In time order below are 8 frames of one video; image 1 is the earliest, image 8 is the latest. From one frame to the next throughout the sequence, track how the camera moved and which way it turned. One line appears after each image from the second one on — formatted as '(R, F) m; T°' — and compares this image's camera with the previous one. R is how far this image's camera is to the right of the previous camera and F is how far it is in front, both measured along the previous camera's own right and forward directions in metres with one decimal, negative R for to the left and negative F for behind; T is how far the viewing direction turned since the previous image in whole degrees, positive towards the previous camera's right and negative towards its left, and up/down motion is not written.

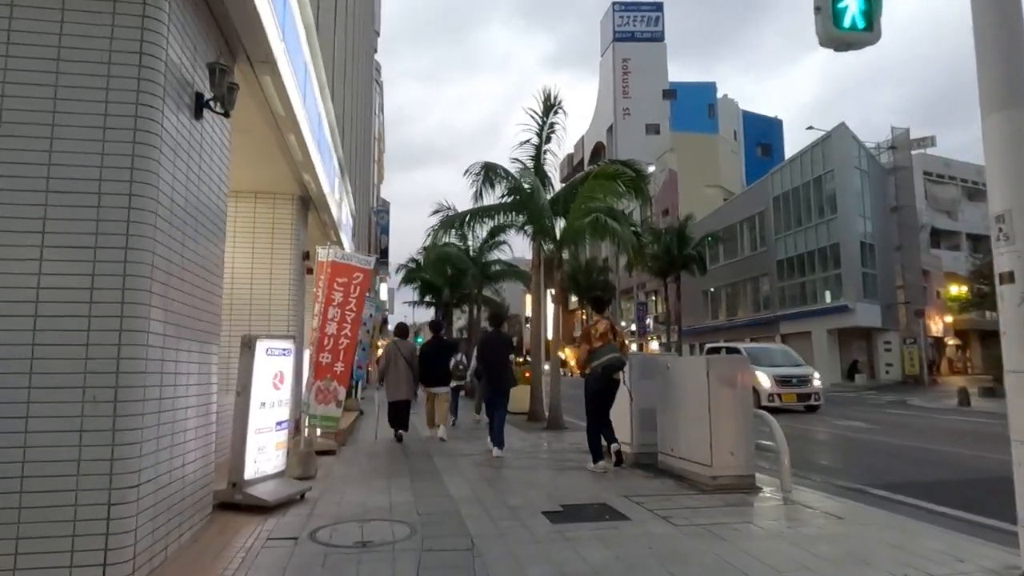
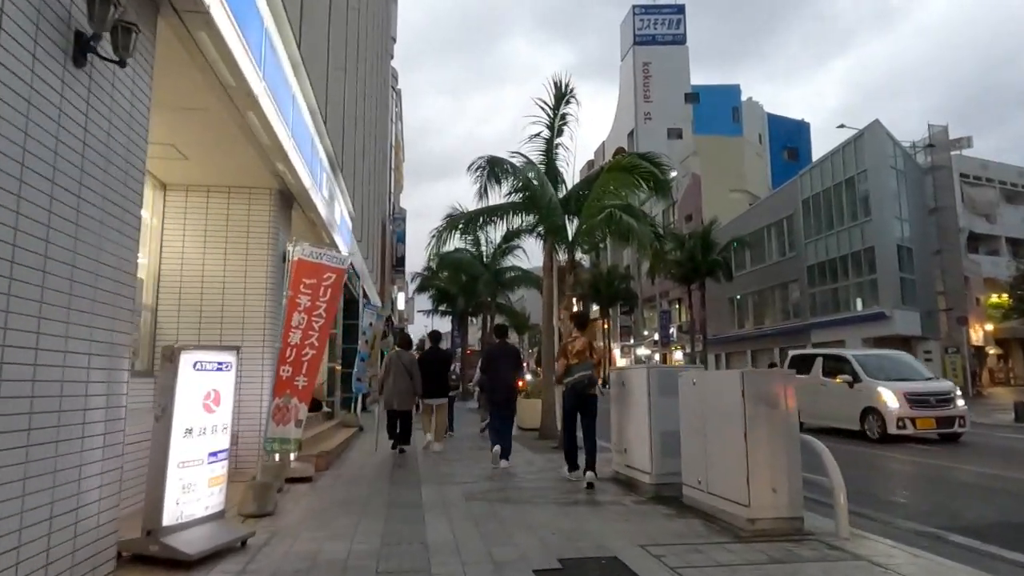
(+0.3, +1.3) m; -2°
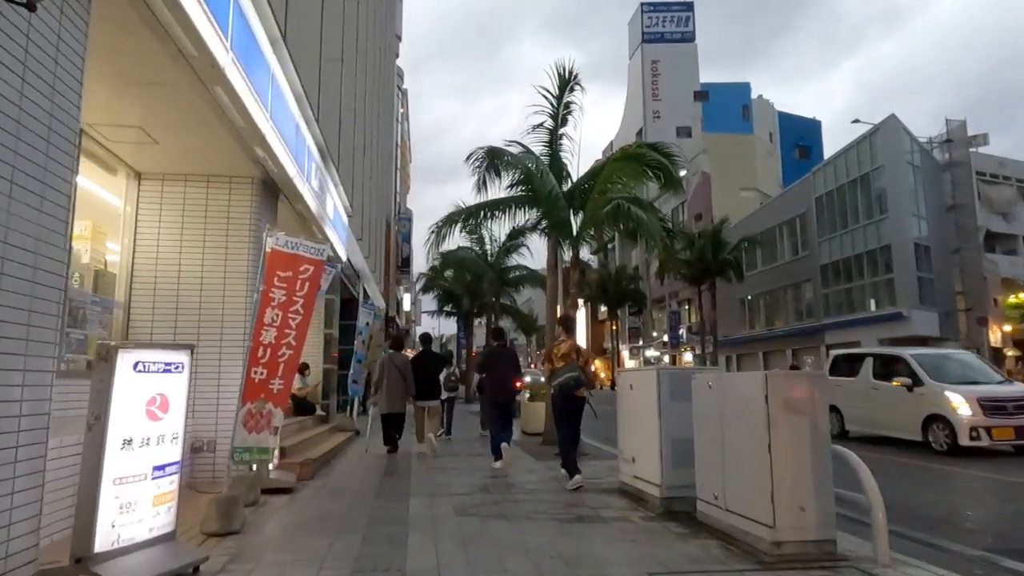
(+0.1, +0.7) m; -1°
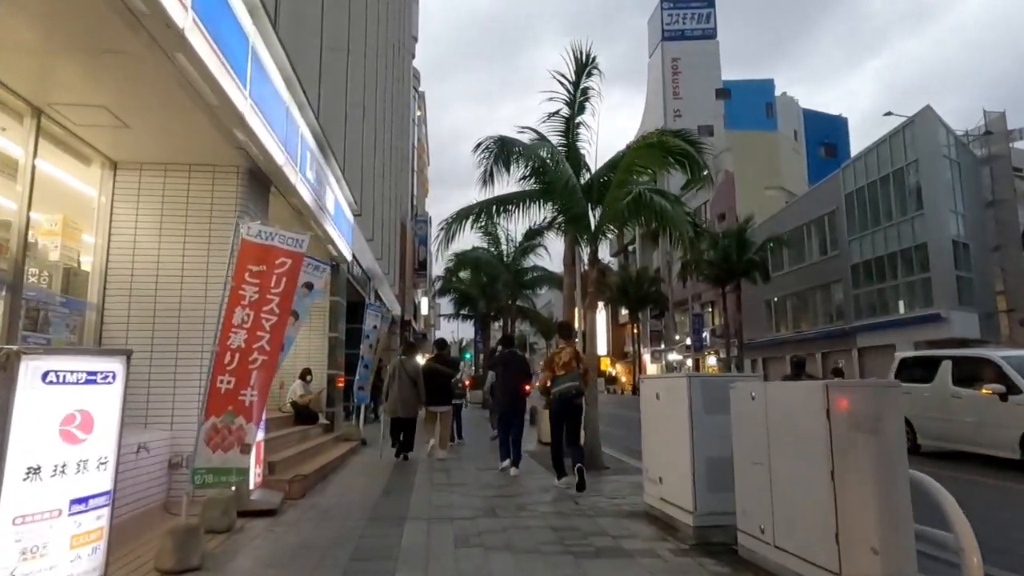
(+0.1, +0.9) m; -2°
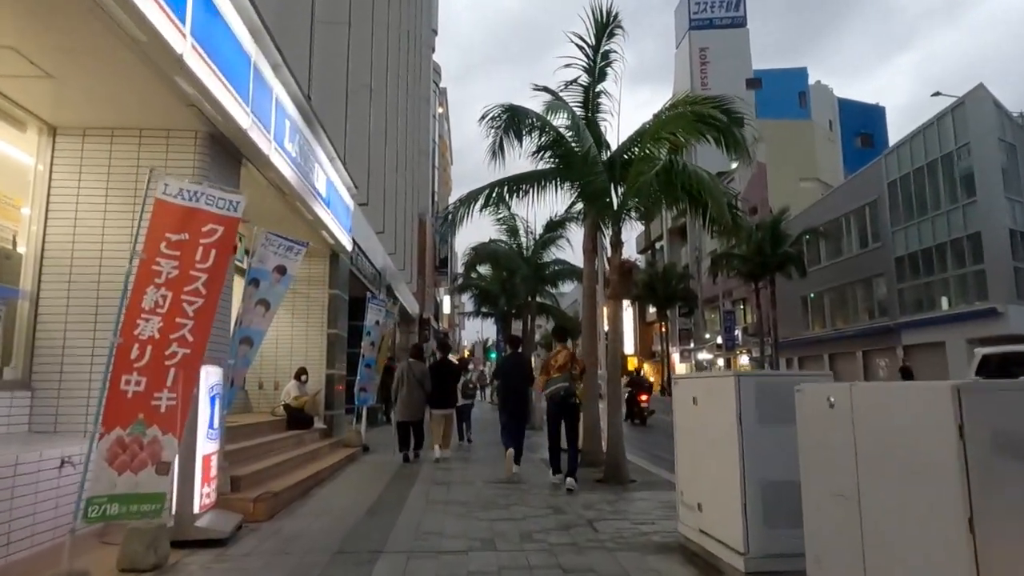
(+0.2, +1.3) m; -2°
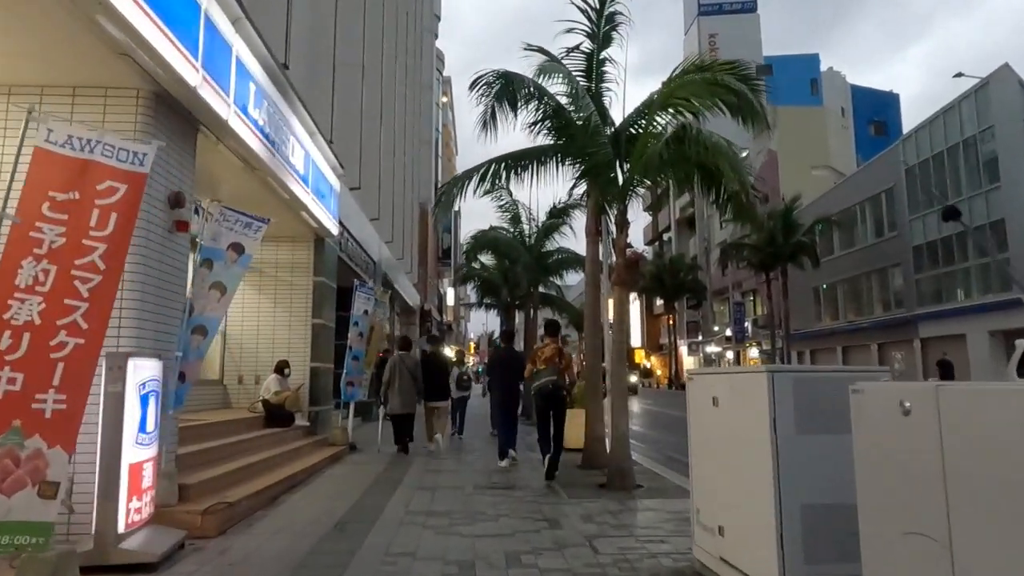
(+0.2, +0.9) m; -1°
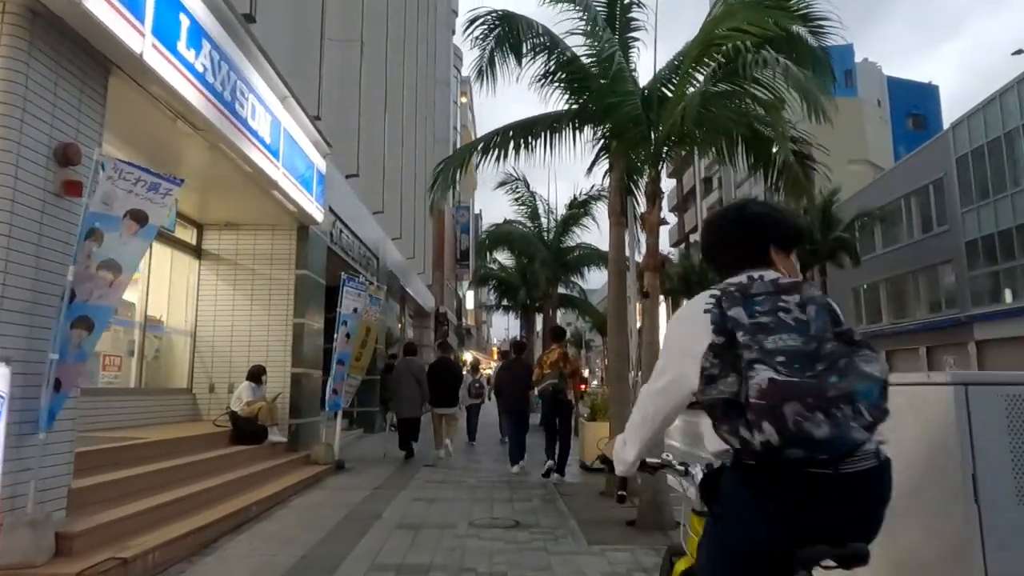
(+0.2, +1.7) m; -2°
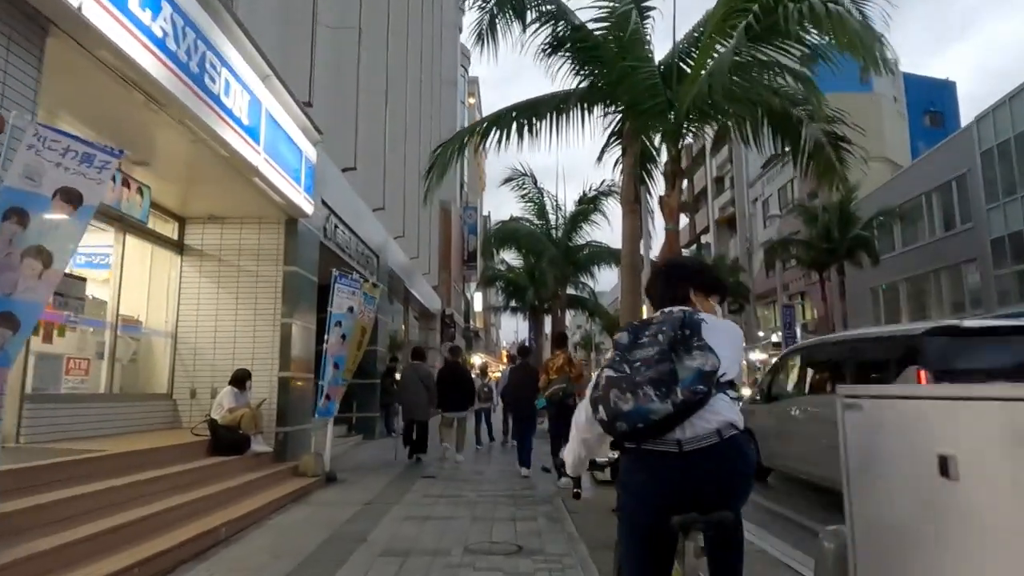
(+0.1, +0.8) m; -1°
